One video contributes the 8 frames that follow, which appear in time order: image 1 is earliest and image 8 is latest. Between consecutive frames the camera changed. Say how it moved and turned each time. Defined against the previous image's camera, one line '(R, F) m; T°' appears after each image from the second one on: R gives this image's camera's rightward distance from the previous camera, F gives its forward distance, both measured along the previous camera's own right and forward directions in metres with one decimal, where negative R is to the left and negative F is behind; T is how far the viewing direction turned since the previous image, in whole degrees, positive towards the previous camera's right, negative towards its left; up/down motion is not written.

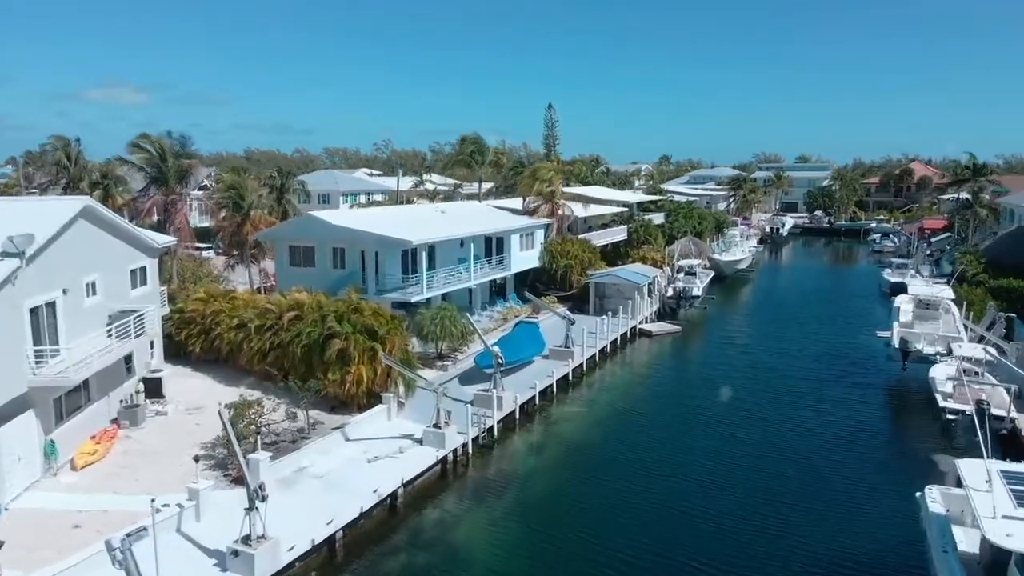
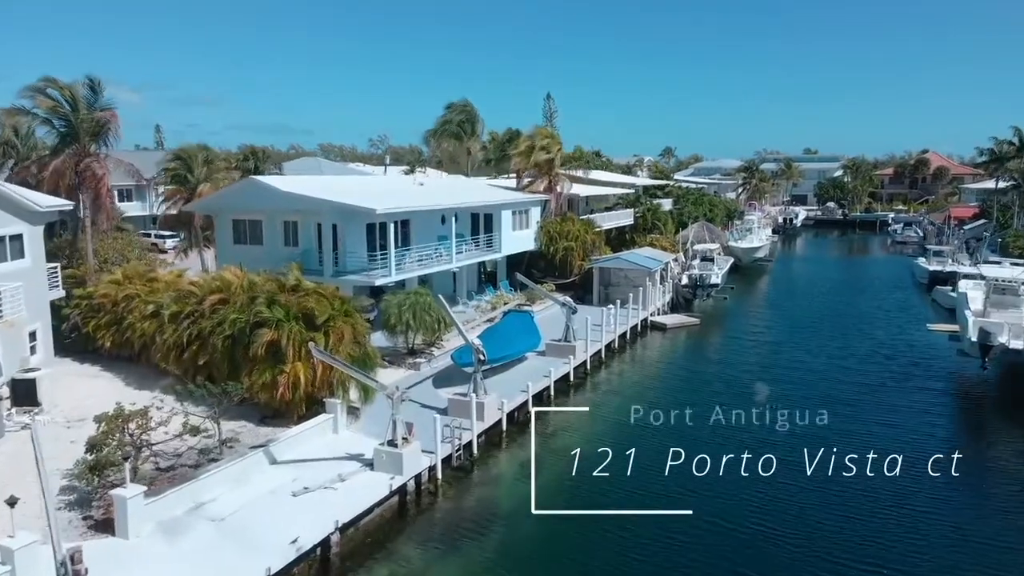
(+0.4, +6.1) m; 0°
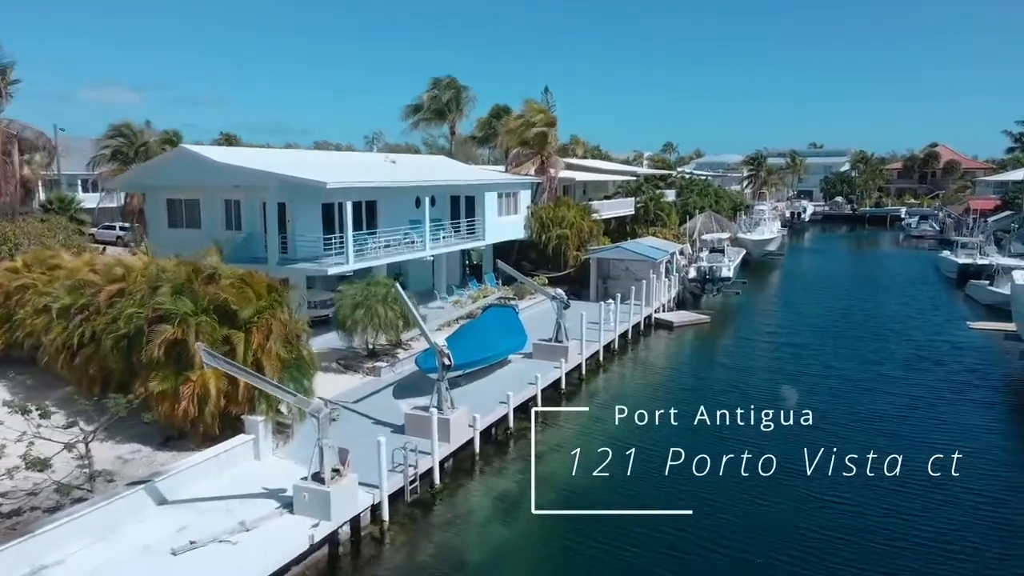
(+0.6, +4.4) m; 0°
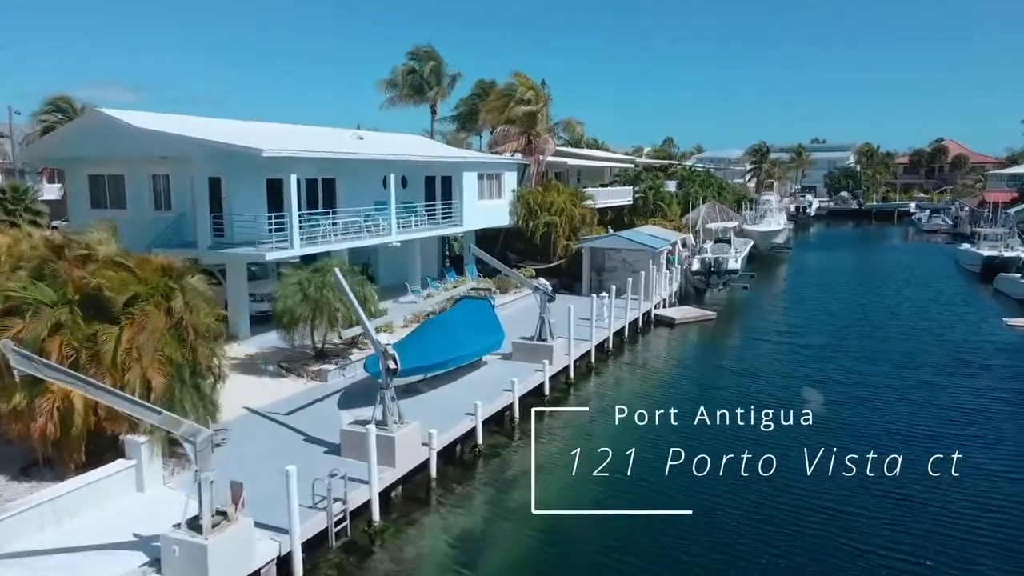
(+0.7, +3.5) m; 0°
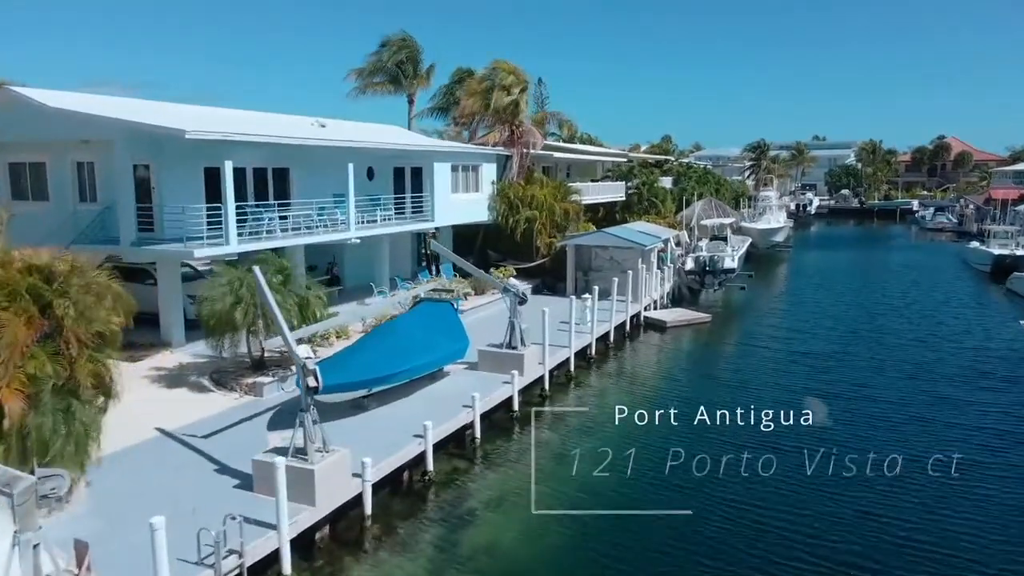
(+0.9, +2.3) m; 0°
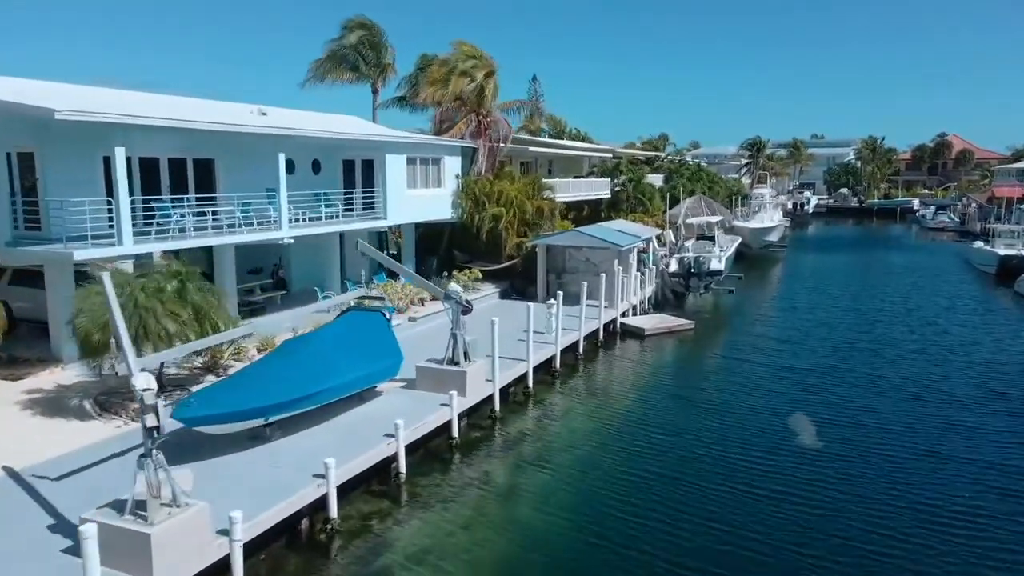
(+1.3, +2.4) m; 0°
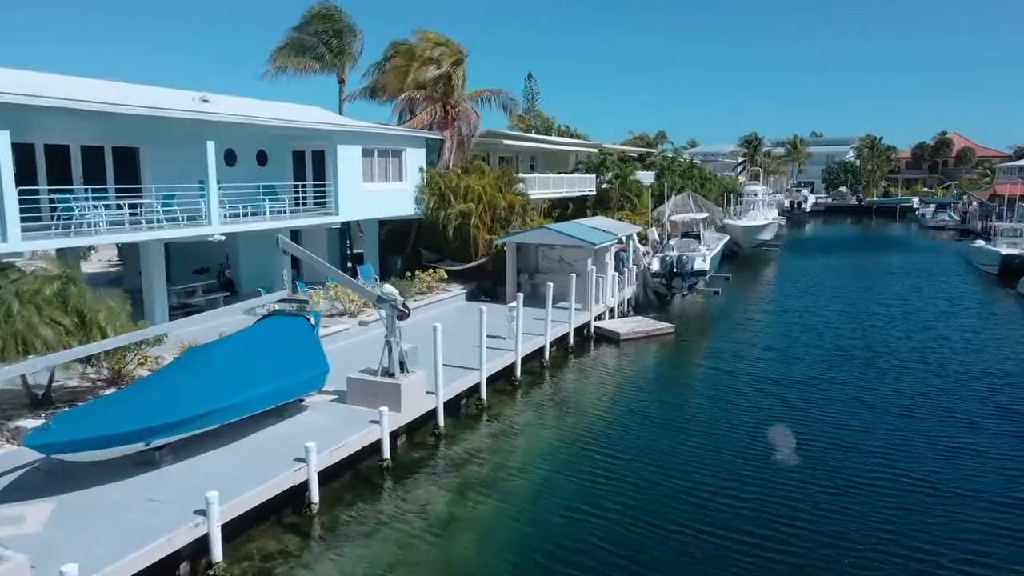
(+1.2, +1.8) m; 0°
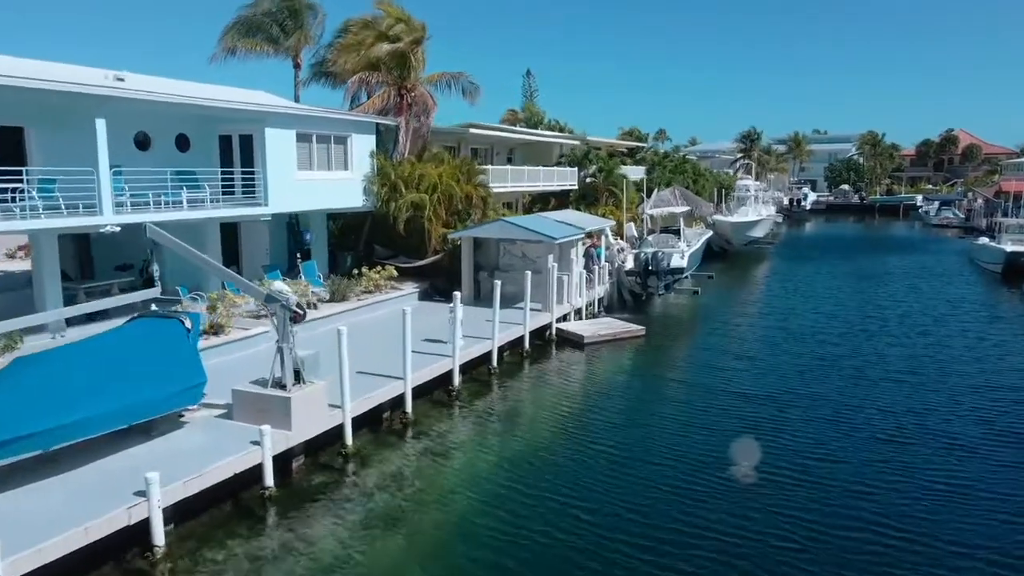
(+1.6, +2.1) m; 0°
